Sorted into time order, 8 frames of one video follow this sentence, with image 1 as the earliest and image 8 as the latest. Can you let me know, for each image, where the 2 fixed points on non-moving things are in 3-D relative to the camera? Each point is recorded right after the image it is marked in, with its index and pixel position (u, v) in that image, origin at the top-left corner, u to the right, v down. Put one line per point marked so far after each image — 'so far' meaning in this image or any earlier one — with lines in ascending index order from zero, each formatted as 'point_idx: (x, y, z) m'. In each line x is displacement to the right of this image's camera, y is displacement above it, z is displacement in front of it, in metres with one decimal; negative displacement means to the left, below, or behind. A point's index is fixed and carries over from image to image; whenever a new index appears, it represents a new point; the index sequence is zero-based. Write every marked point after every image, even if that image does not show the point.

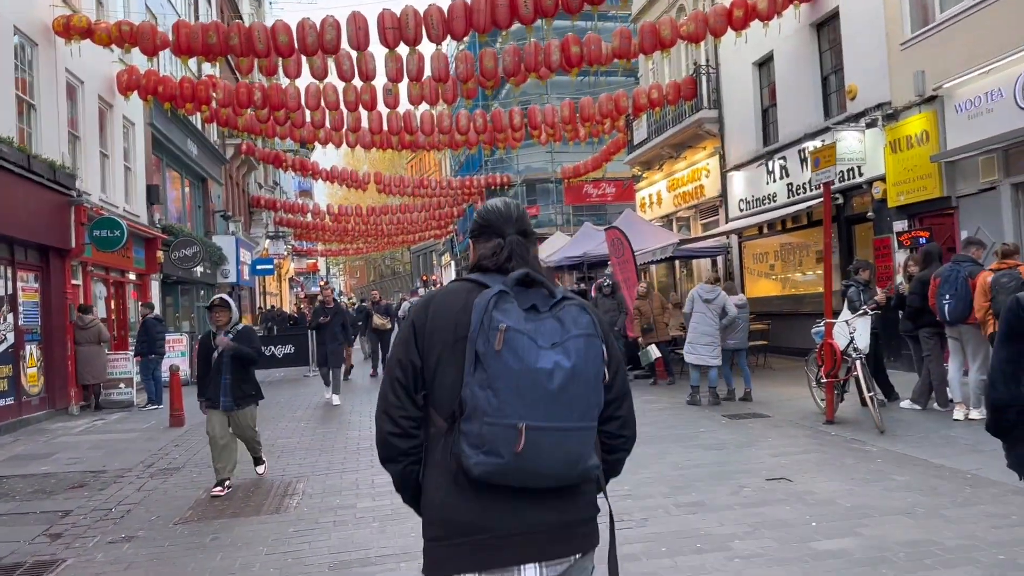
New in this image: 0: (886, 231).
0: (+5.5, +0.8, +12.1) m
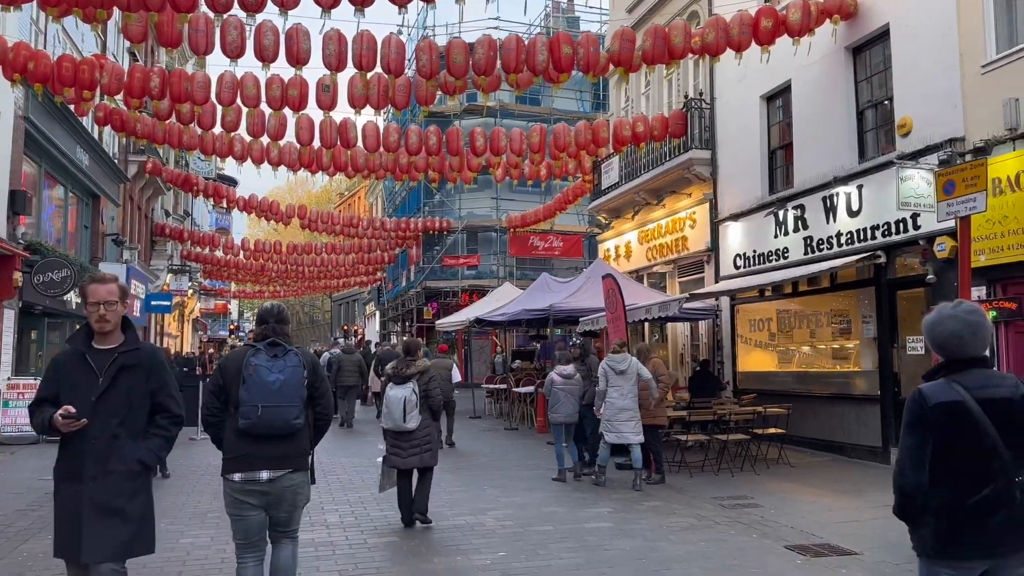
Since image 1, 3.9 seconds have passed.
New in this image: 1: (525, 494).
0: (+5.2, -0.1, +9.6) m
1: (+0.1, -2.3, +9.0) m
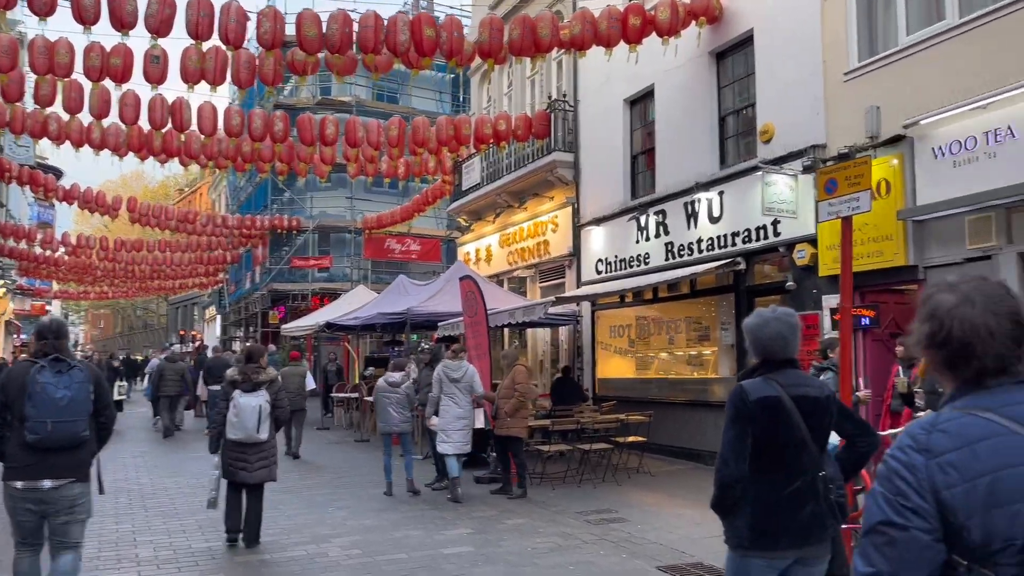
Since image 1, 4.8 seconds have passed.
0: (+3.5, -0.2, +9.6) m
1: (-1.4, -2.3, +8.2) m
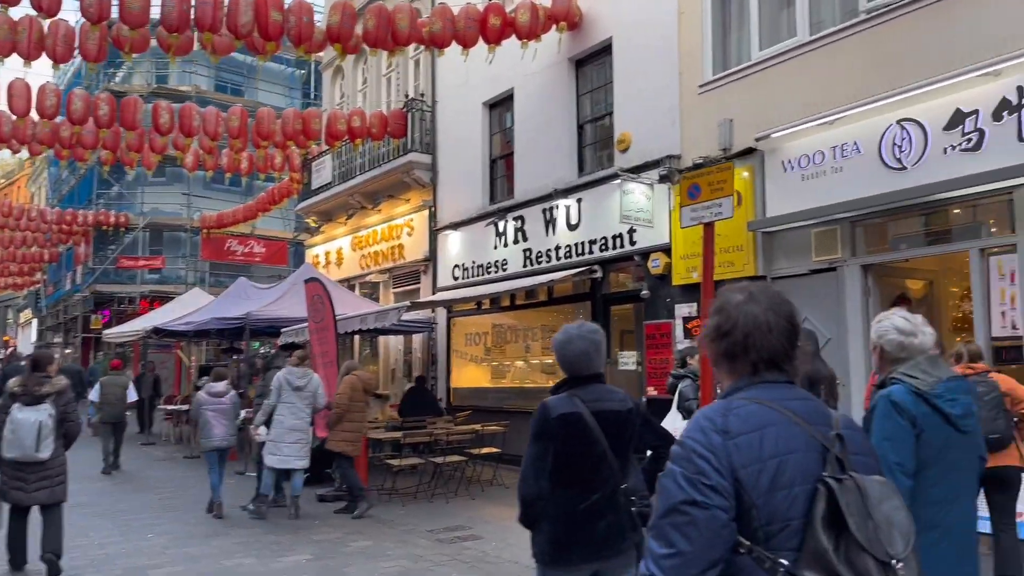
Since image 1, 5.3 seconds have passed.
0: (+1.8, -0.3, +9.6) m
1: (-2.8, -2.3, +7.4) m
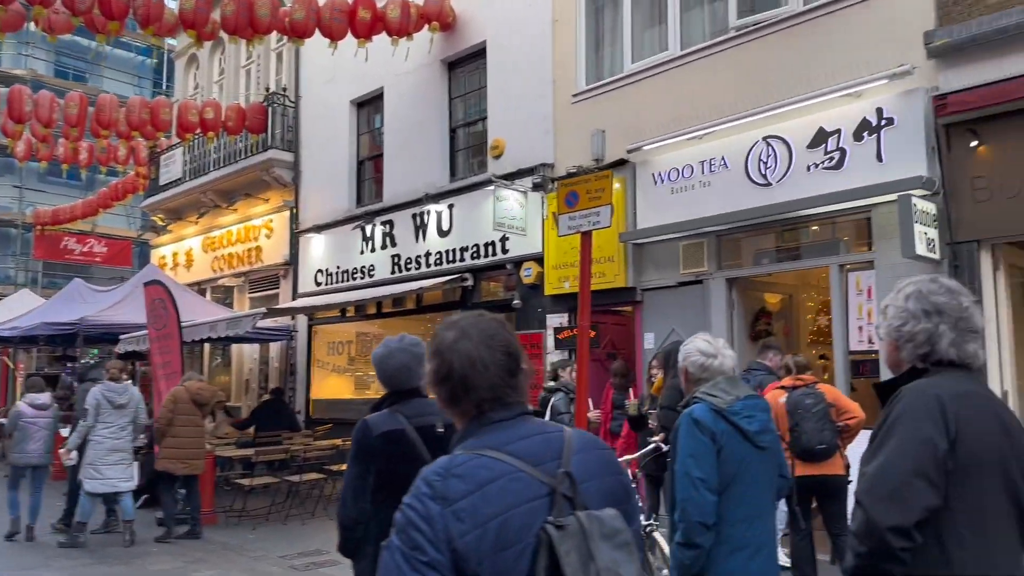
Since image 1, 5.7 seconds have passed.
0: (+0.3, -0.4, +9.5) m
1: (-3.9, -2.3, +6.4) m
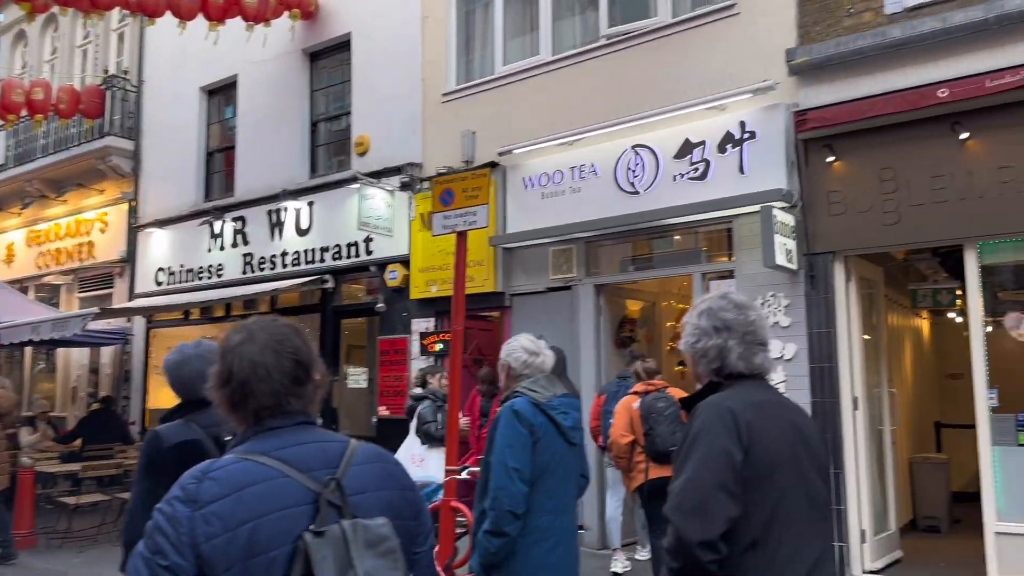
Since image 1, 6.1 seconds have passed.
0: (-1.3, -0.5, +9.1) m
1: (-4.9, -2.3, +5.4) m
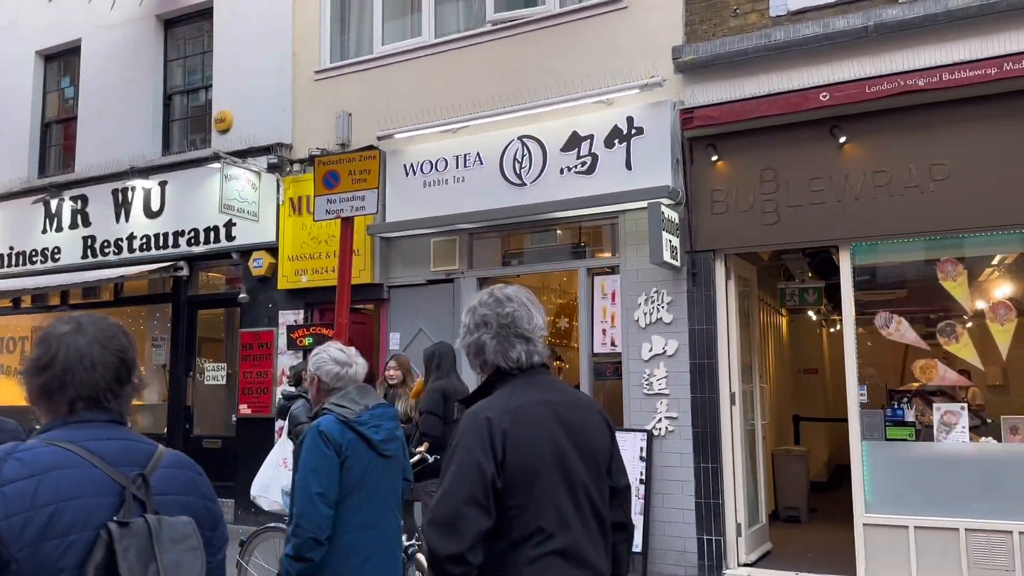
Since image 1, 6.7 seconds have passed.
0: (-2.6, -0.4, +8.5) m
1: (-5.6, -2.1, +4.3) m
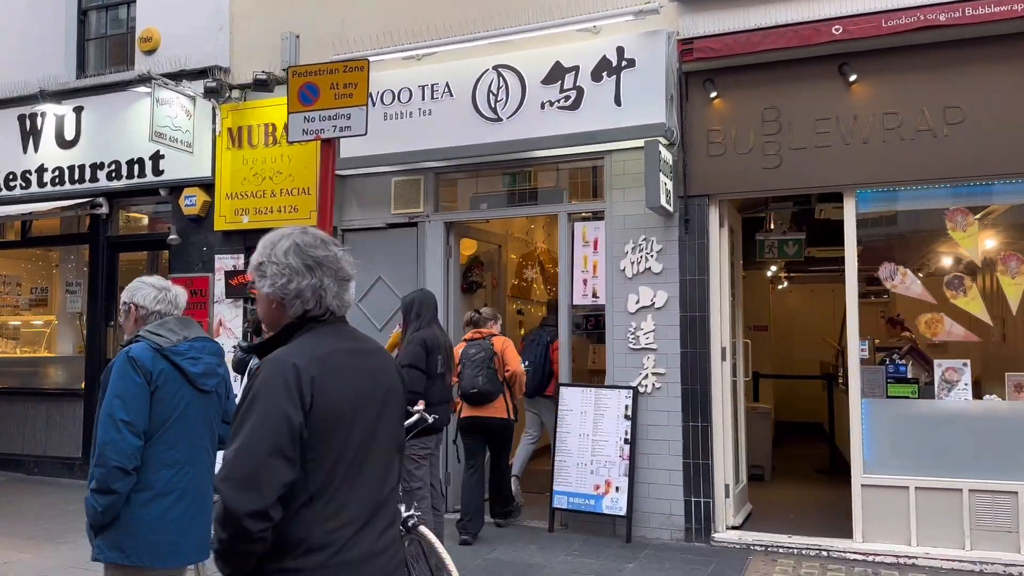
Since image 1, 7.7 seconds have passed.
0: (-3.0, +0.2, +7.7) m
1: (-5.5, -1.8, +3.3) m
